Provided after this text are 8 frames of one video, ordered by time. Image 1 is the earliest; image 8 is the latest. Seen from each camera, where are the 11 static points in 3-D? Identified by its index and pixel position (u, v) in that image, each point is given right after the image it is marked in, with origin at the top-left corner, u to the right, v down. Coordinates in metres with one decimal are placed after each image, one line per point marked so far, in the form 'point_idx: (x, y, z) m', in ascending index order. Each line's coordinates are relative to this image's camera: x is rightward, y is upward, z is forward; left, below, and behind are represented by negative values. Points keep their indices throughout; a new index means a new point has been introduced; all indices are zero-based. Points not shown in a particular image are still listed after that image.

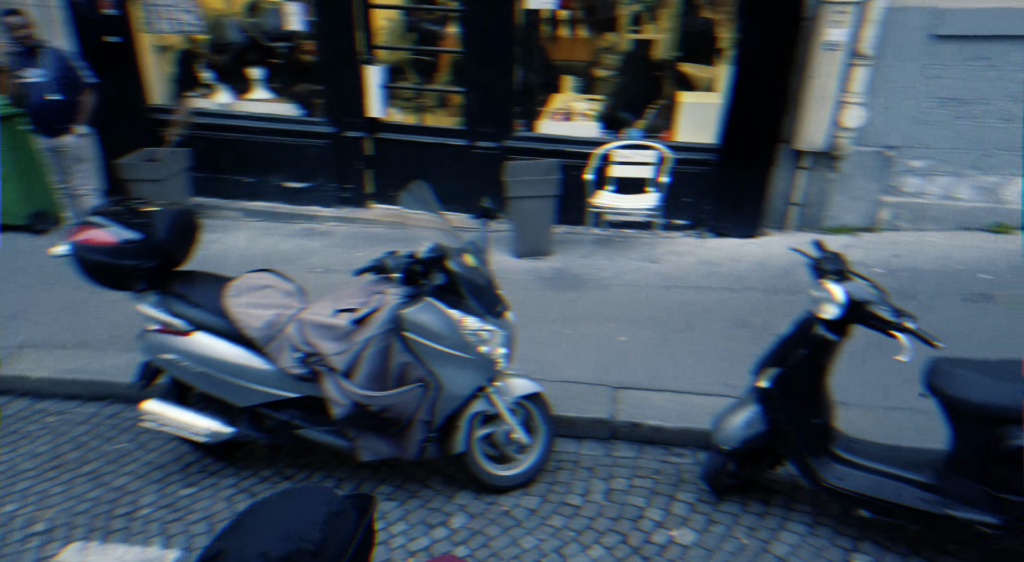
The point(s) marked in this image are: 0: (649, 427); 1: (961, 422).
0: (+0.8, -0.9, +4.1) m
1: (+1.8, -0.6, +2.8) m
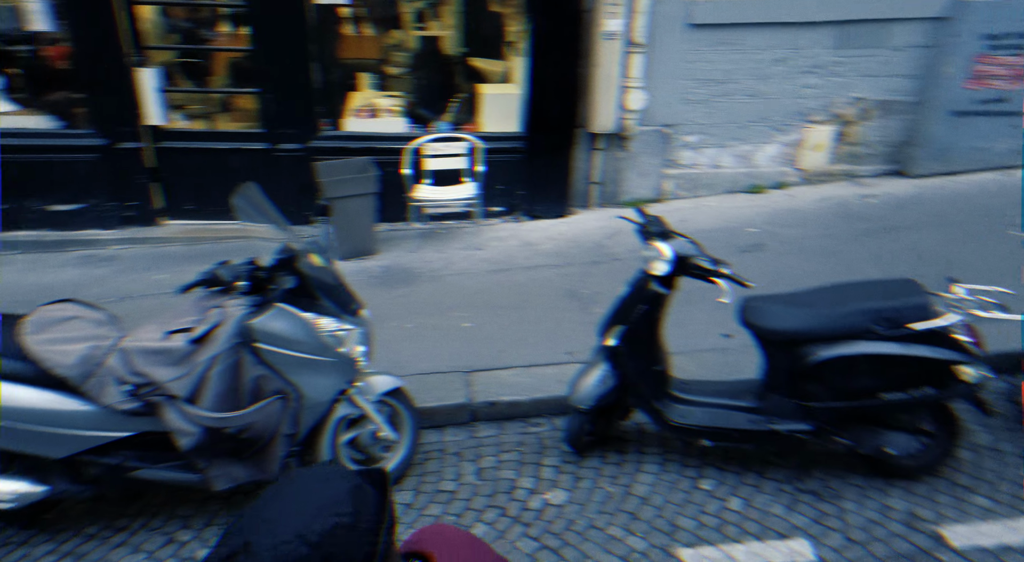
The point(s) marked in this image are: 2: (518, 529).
0: (0.0, -0.8, +4.3) m
1: (+1.2, -0.3, +3.3) m
2: (0.0, -1.2, +3.3) m
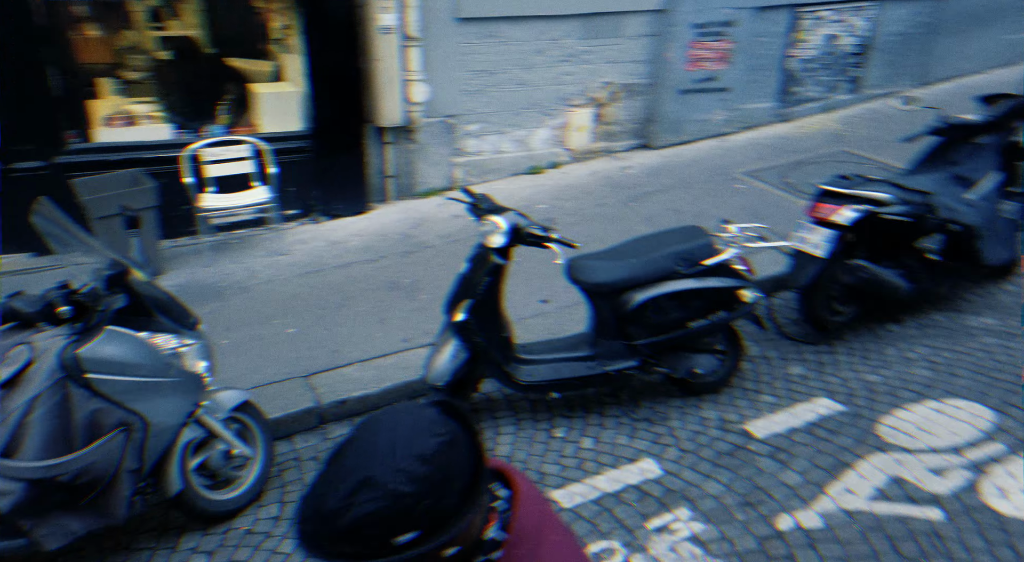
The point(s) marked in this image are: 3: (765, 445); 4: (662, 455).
0: (-1.0, -0.8, +4.2) m
1: (+0.5, -0.1, +3.7) m
2: (-0.6, -1.1, +3.3) m
3: (+1.3, -0.9, +3.4) m
4: (+0.8, -0.9, +3.5) m
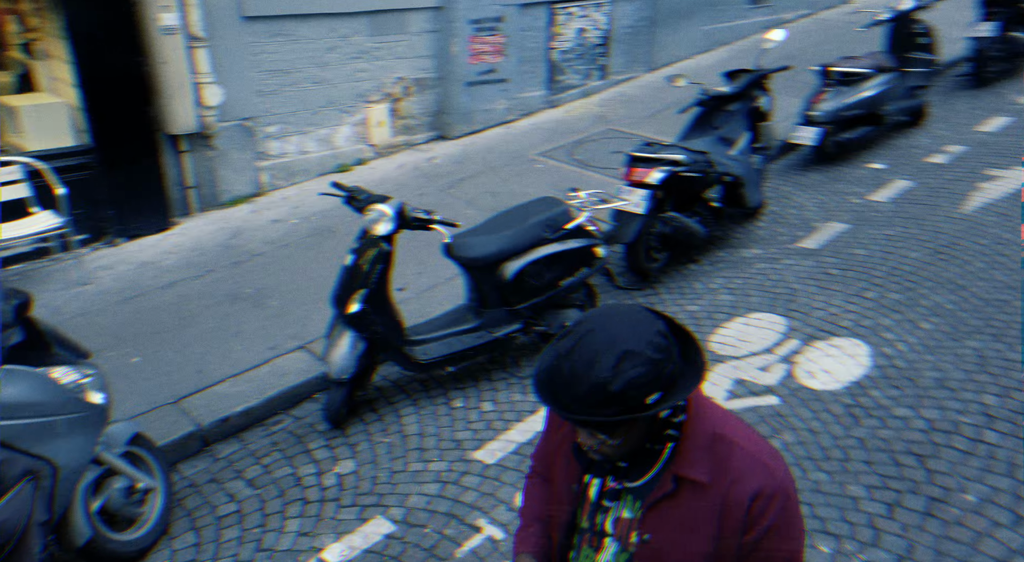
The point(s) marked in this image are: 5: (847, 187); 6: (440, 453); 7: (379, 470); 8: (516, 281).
0: (-1.7, -0.8, +4.0) m
1: (-0.2, 0.0, +4.0) m
2: (-0.9, -1.1, +3.4) m
3: (+0.7, -0.6, +4.1) m
4: (+0.3, -0.7, +3.9) m
5: (+3.0, +0.9, +6.2) m
6: (-0.4, -0.9, +3.6) m
7: (-0.7, -1.0, +3.5) m
8: (0.0, 0.0, +4.0) m
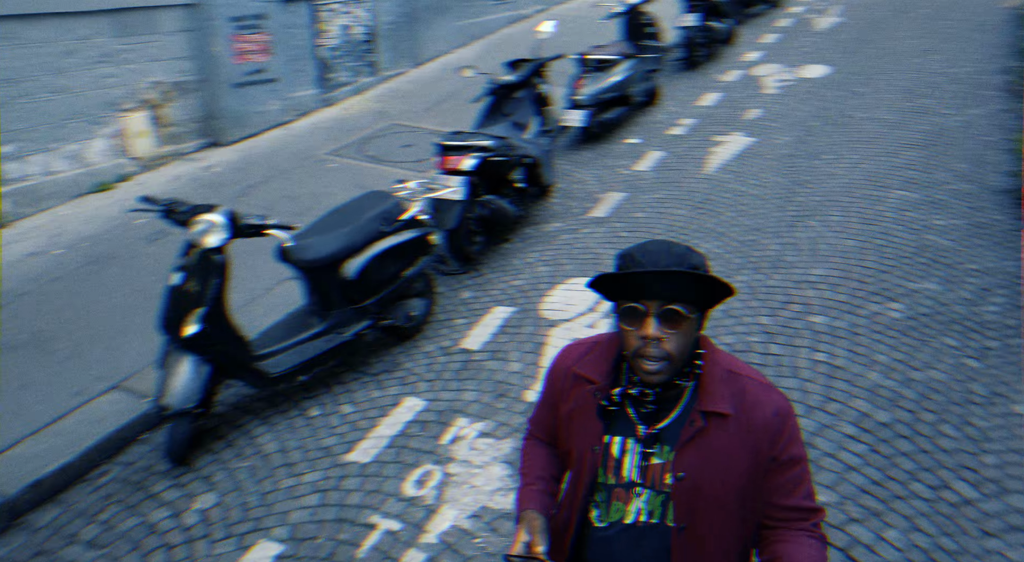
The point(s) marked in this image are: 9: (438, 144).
0: (-2.4, -1.0, +3.5) m
1: (-1.1, 0.0, +3.9) m
2: (-1.4, -1.2, +3.1) m
3: (-0.2, -0.5, +4.3) m
4: (-0.6, -0.6, +4.0) m
5: (+1.1, +1.3, +7.0) m
6: (-1.1, -0.9, +3.5) m
7: (-1.3, -1.0, +3.3) m
8: (-0.9, 0.0, +4.0) m
9: (-0.6, +1.1, +5.2) m
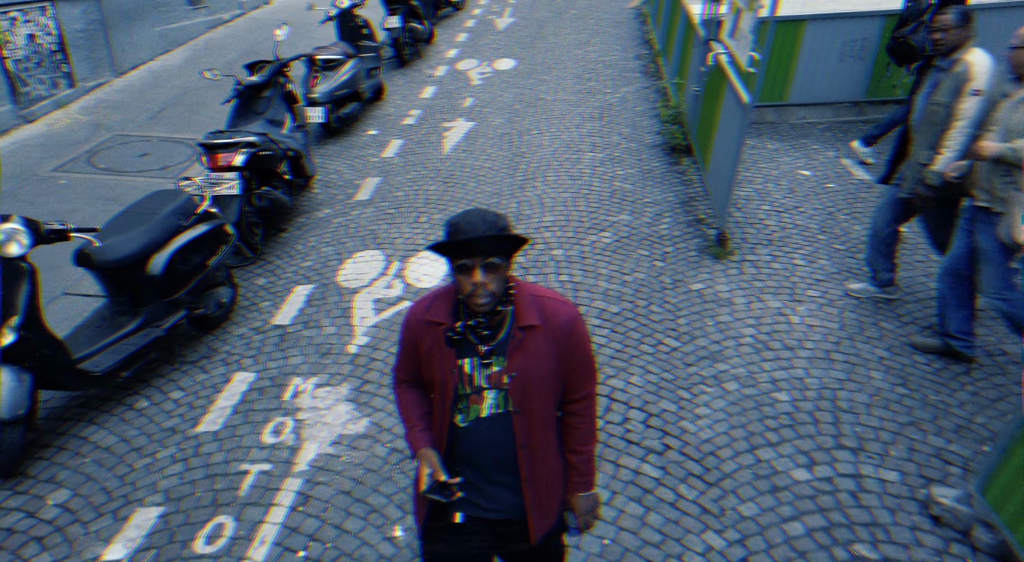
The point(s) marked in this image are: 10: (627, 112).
0: (-3.2, -1.2, +3.2) m
1: (-2.3, 0.0, +4.0) m
2: (-2.1, -1.2, +3.2) m
3: (-1.5, -0.3, +4.7) m
4: (-1.7, -0.5, +4.3) m
5: (-1.7, +1.5, +7.7) m
6: (-2.0, -0.9, +3.7) m
7: (-2.1, -1.0, +3.4) m
8: (-2.1, +0.1, +4.1) m
9: (-2.5, +1.2, +5.4) m
10: (+1.5, +2.2, +8.5) m
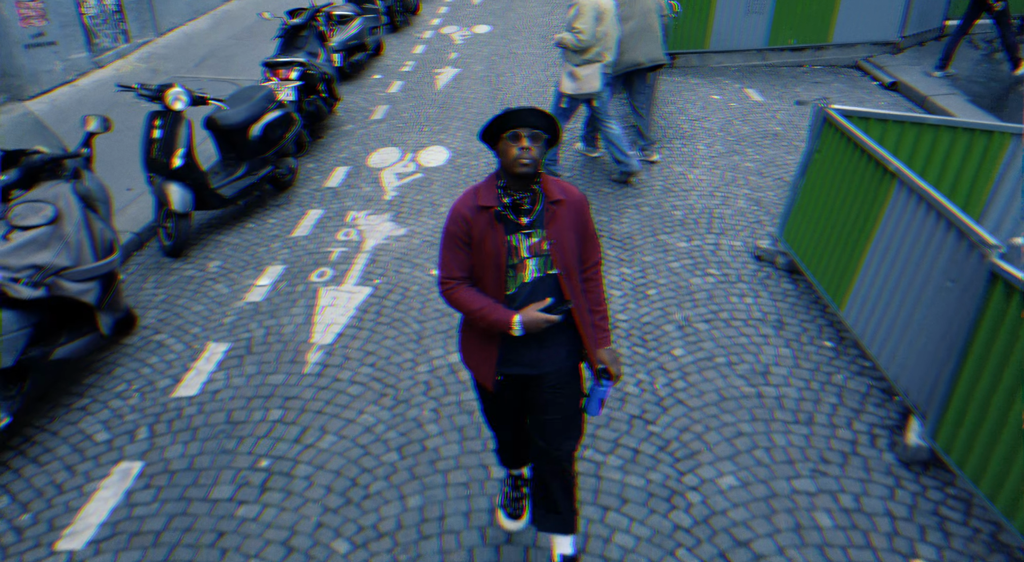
0: (-3.2, 0.0, +5.0) m
1: (-2.4, +1.3, +5.9) m
2: (-2.1, 0.0, +5.1) m
3: (-1.7, +0.9, +6.7) m
4: (-1.9, +0.7, +6.3) m
5: (-2.0, +2.8, +9.6) m
6: (-2.0, +0.3, +5.6) m
7: (-2.2, +0.2, +5.4) m
8: (-2.3, +1.3, +6.1) m
9: (-2.7, +2.4, +7.3) m
10: (+1.1, +3.5, +10.6) m
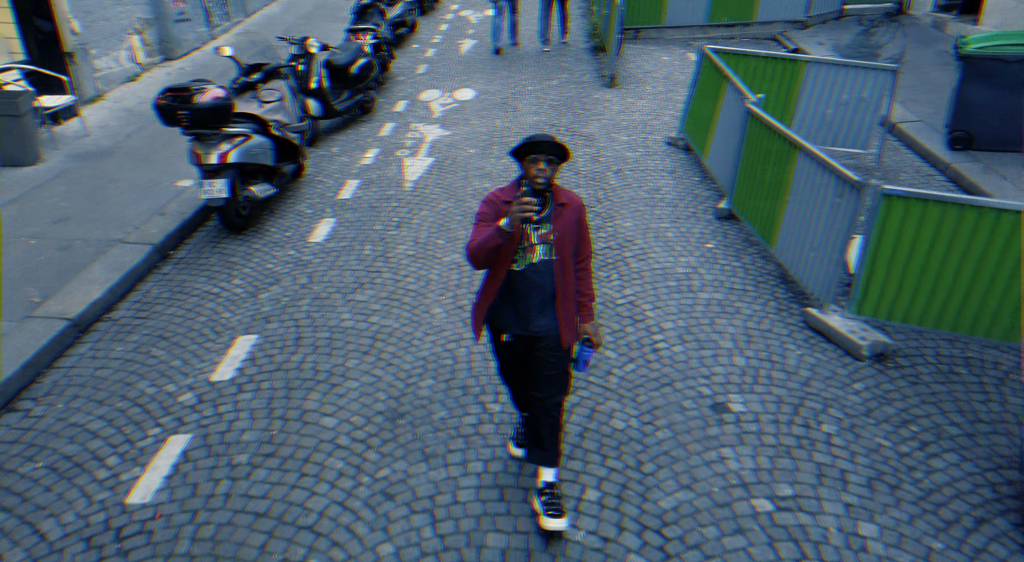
0: (-3.1, +1.6, +8.4) m
1: (-2.3, +2.8, +9.2) m
2: (-2.1, +1.6, +8.4) m
3: (-1.6, +2.5, +10.0) m
4: (-1.8, +2.3, +9.6) m
5: (-1.9, +4.4, +12.9) m
6: (-2.0, +1.9, +8.9) m
7: (-2.1, +1.7, +8.7) m
8: (-2.2, +2.9, +9.4) m
9: (-2.6, +4.0, +10.6) m
10: (+1.2, +5.1, +13.8) m
